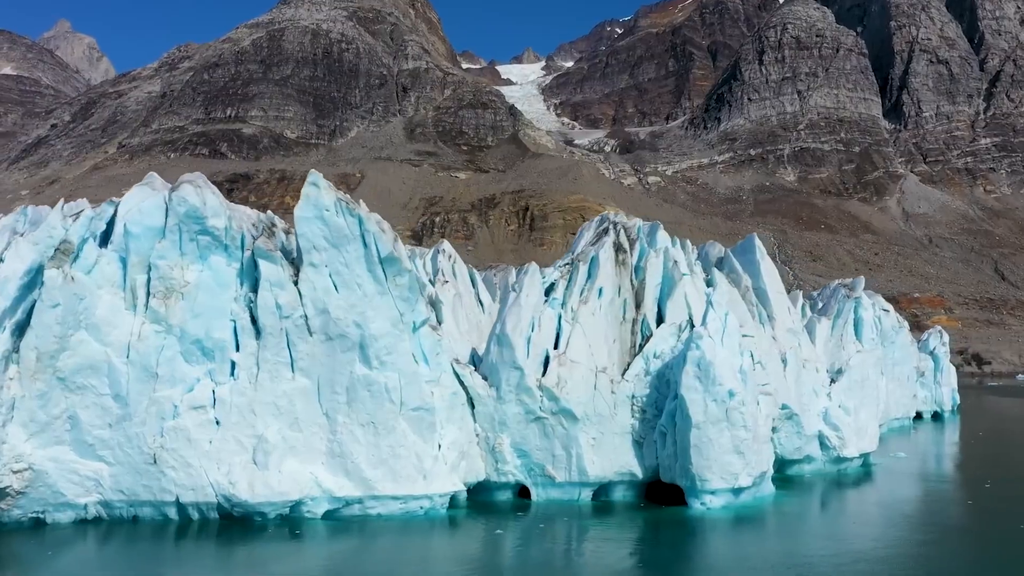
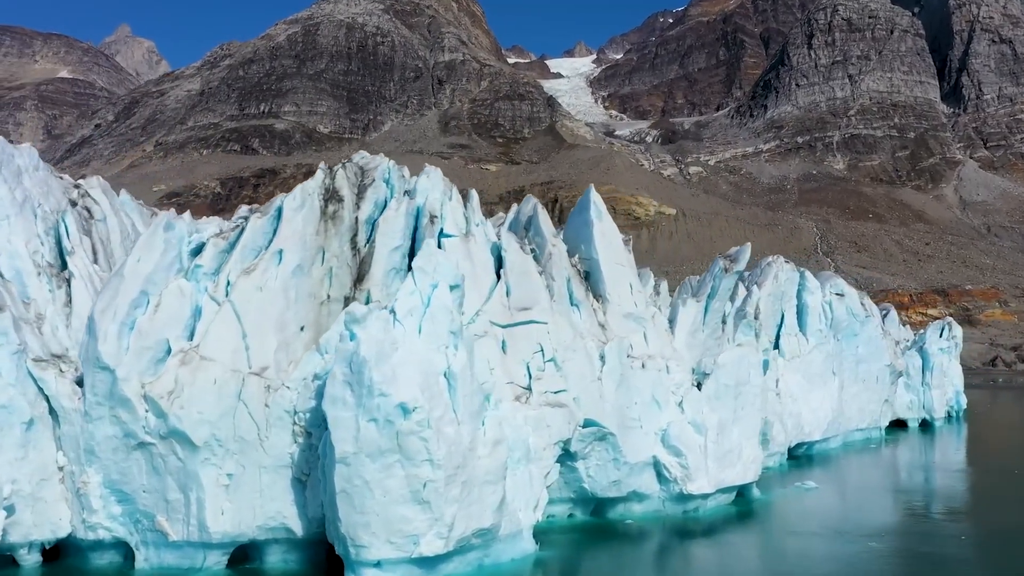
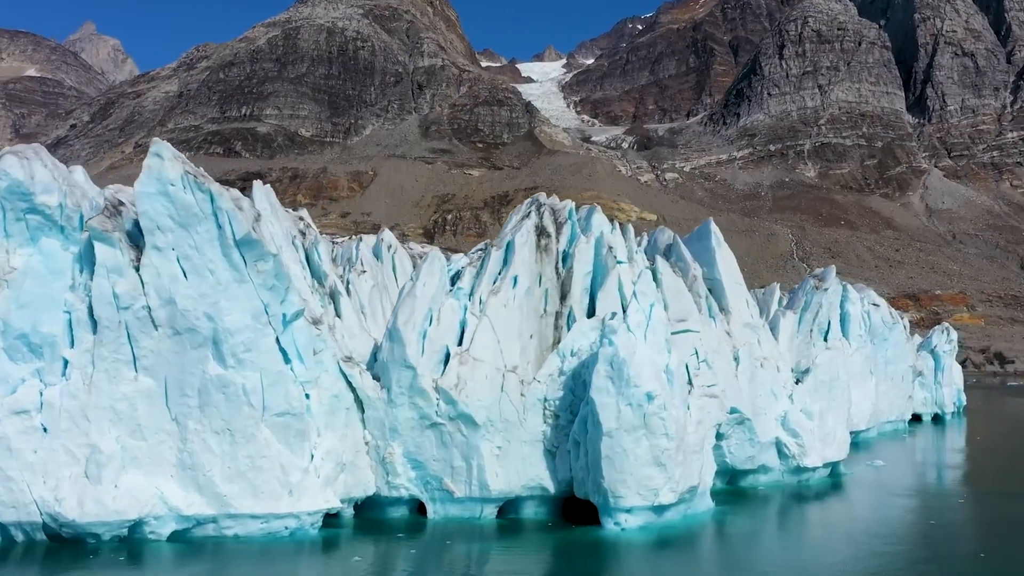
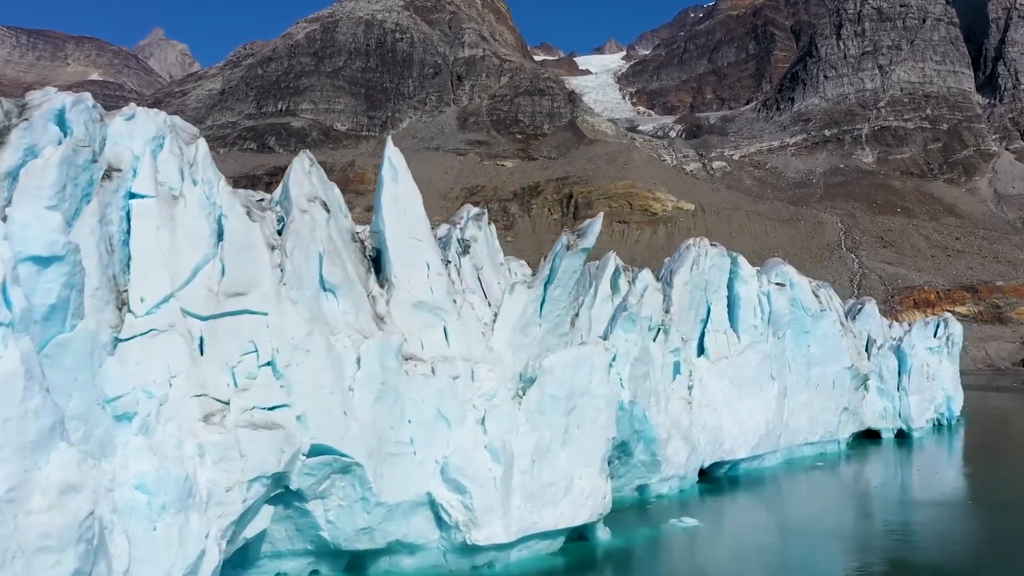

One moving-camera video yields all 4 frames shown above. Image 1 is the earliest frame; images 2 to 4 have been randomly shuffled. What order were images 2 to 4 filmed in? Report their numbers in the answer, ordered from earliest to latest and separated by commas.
3, 2, 4
